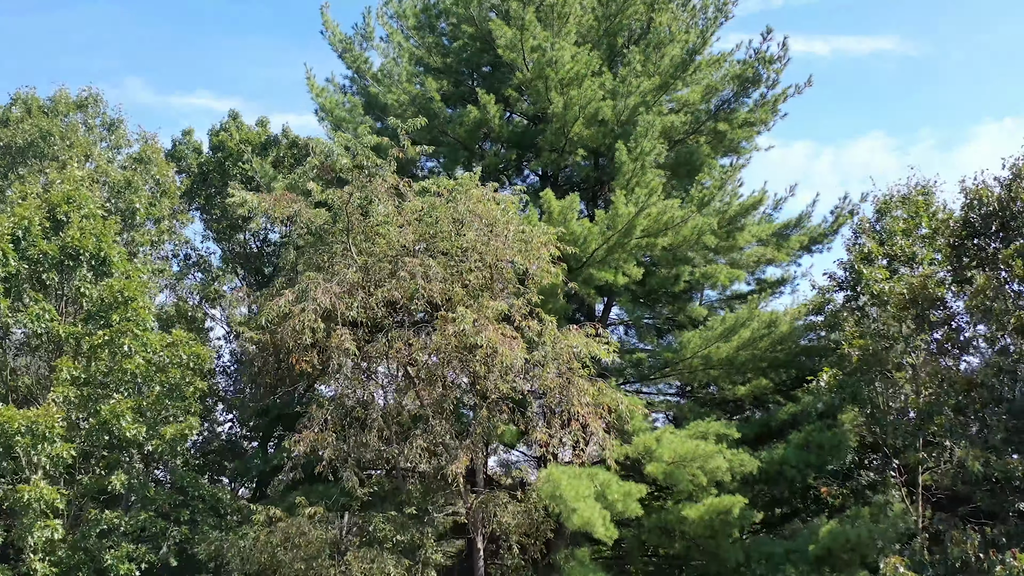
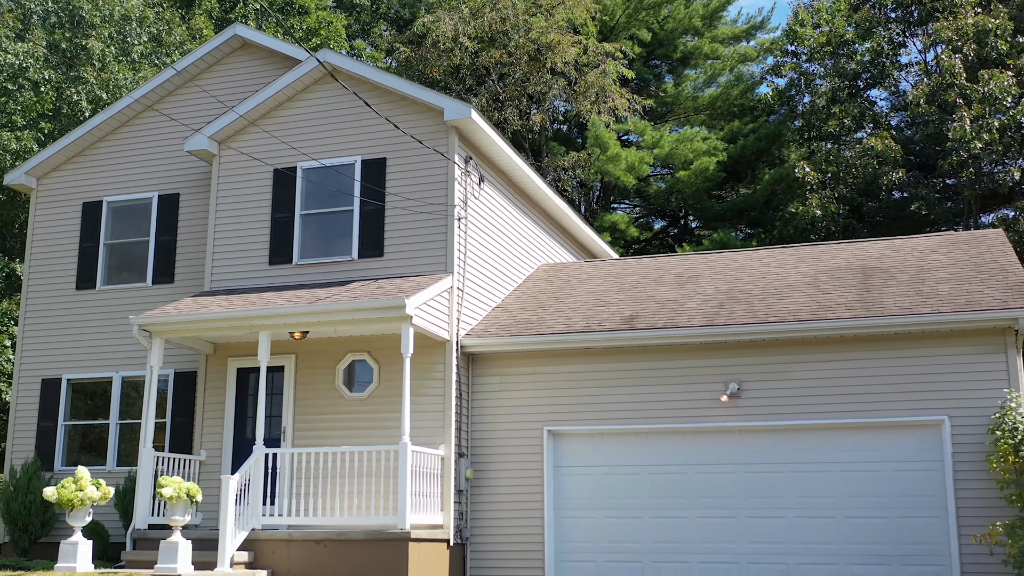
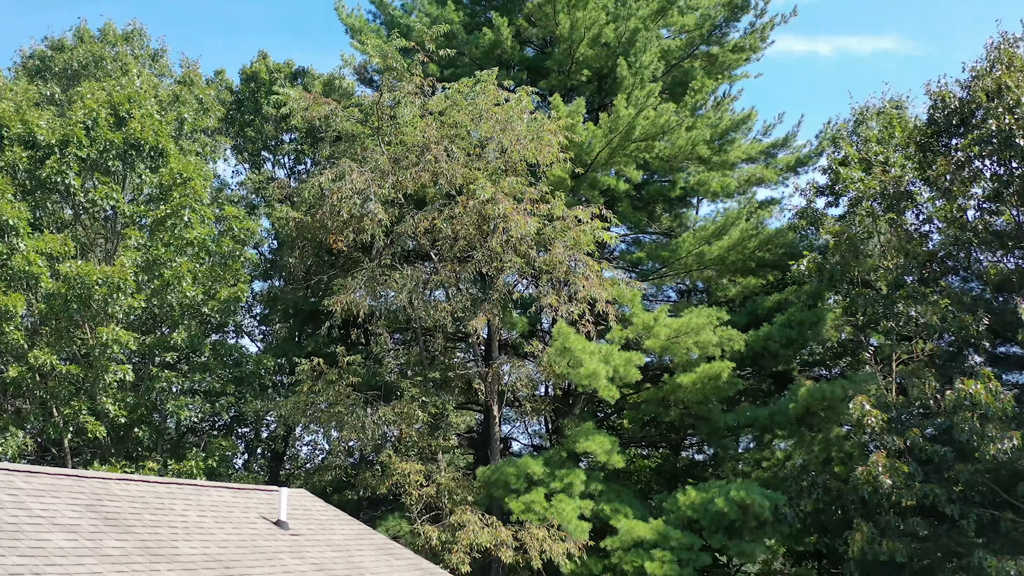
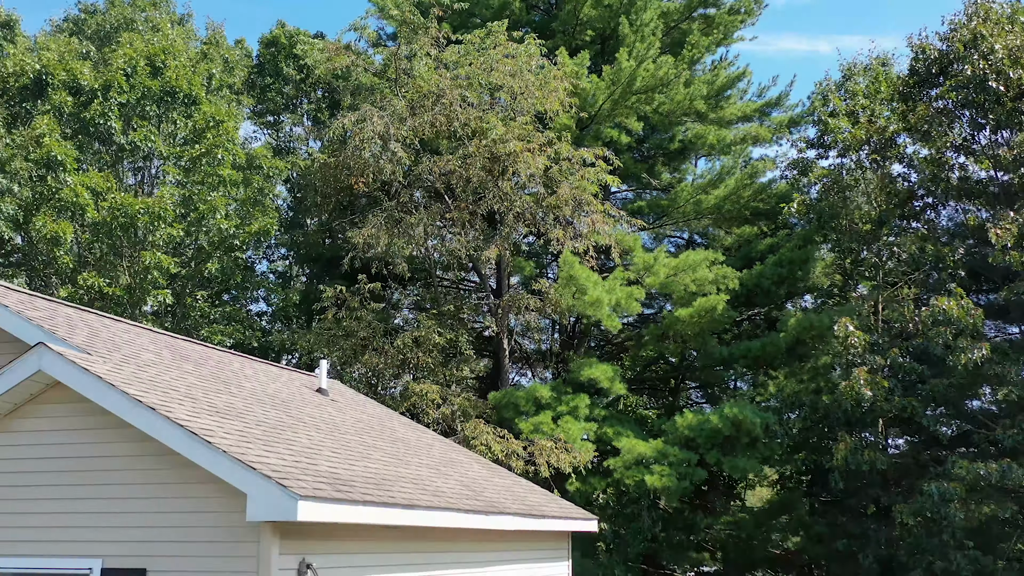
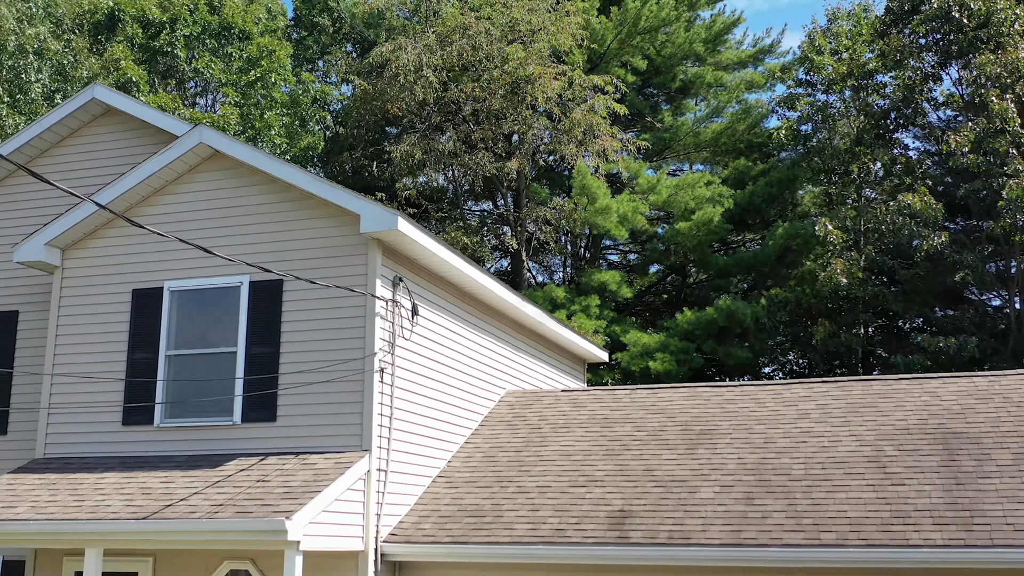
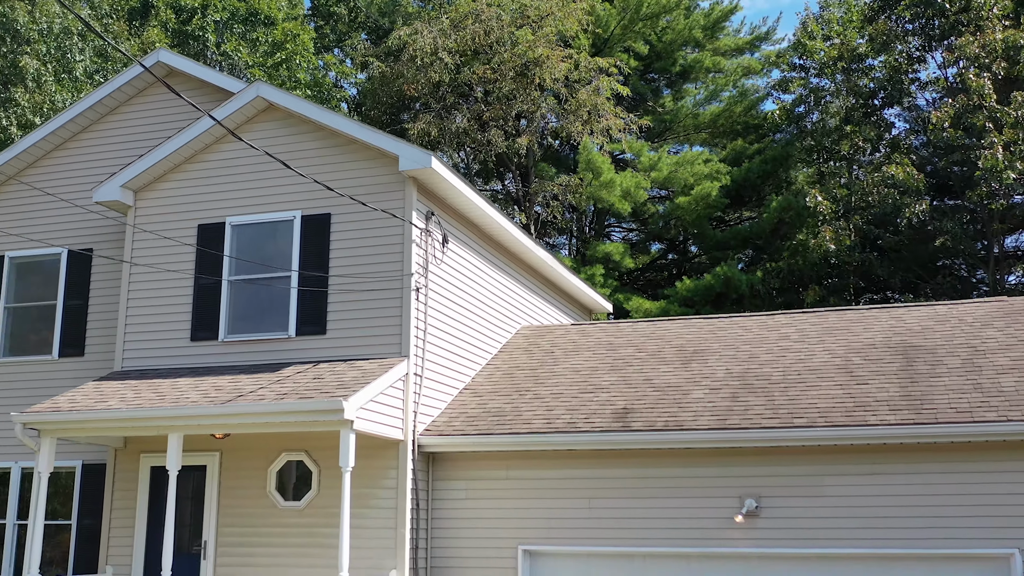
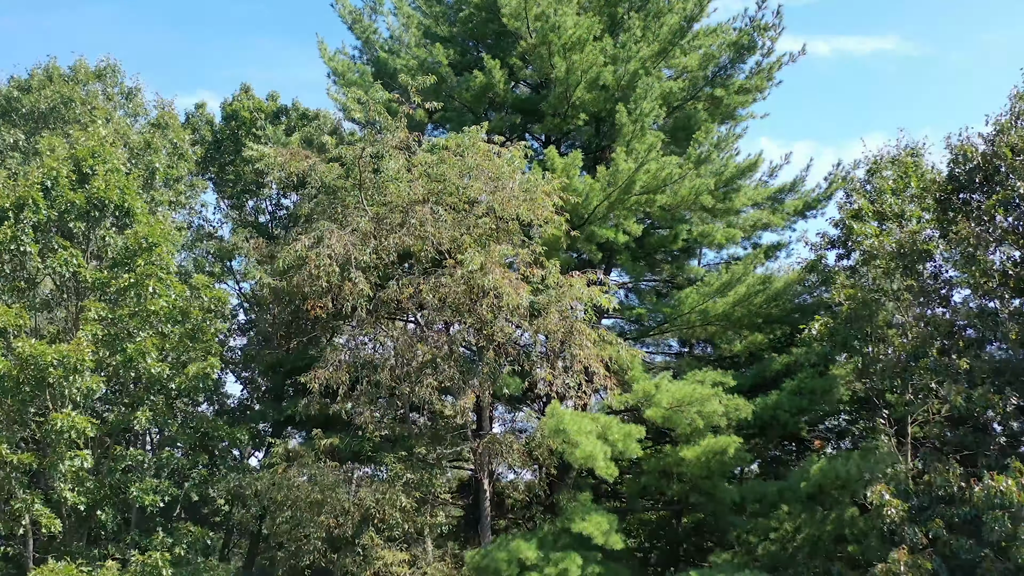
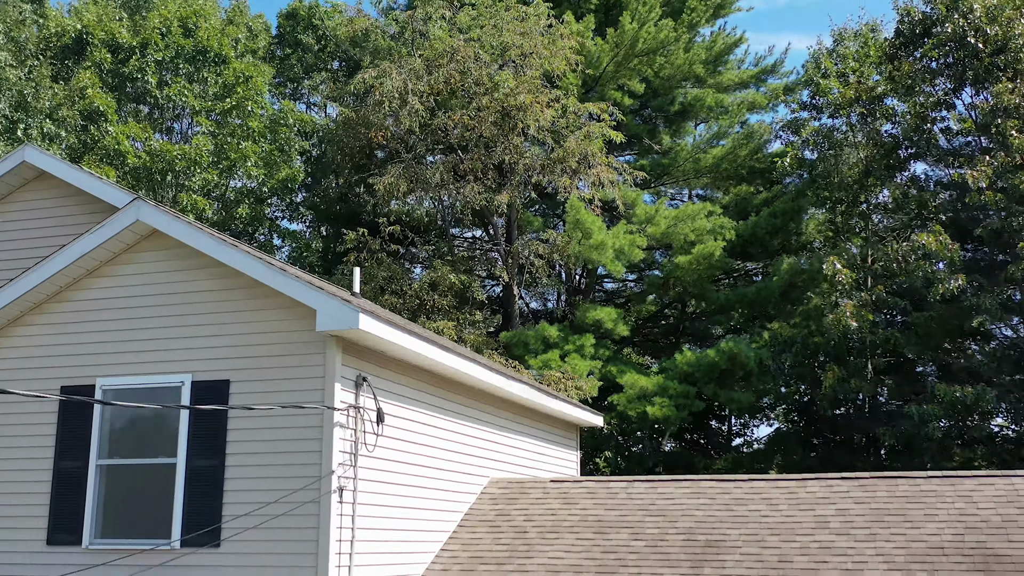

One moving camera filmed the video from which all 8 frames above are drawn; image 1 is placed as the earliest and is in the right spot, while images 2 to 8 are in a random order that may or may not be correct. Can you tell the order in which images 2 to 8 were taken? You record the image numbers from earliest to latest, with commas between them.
7, 3, 4, 8, 5, 6, 2
